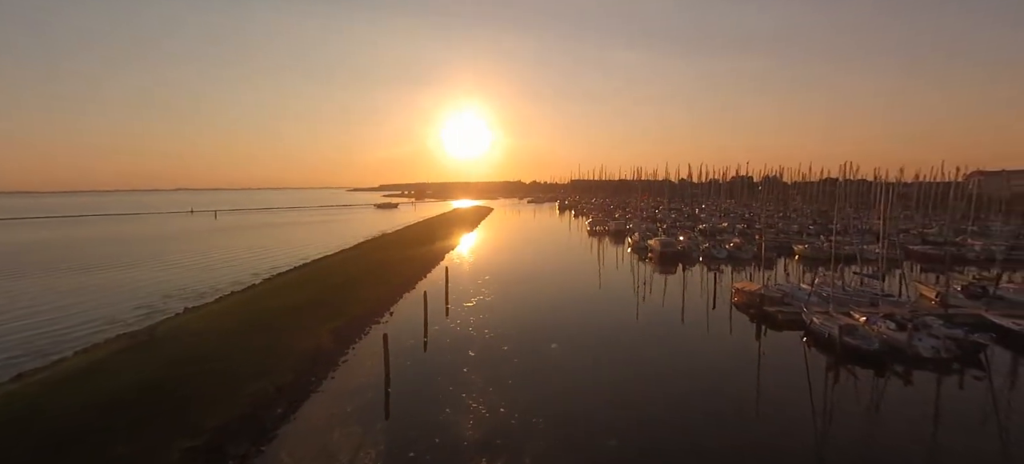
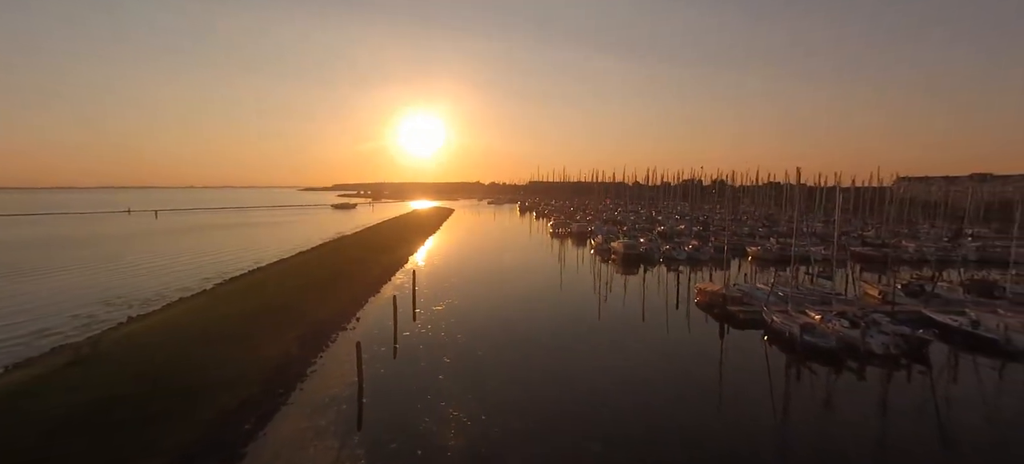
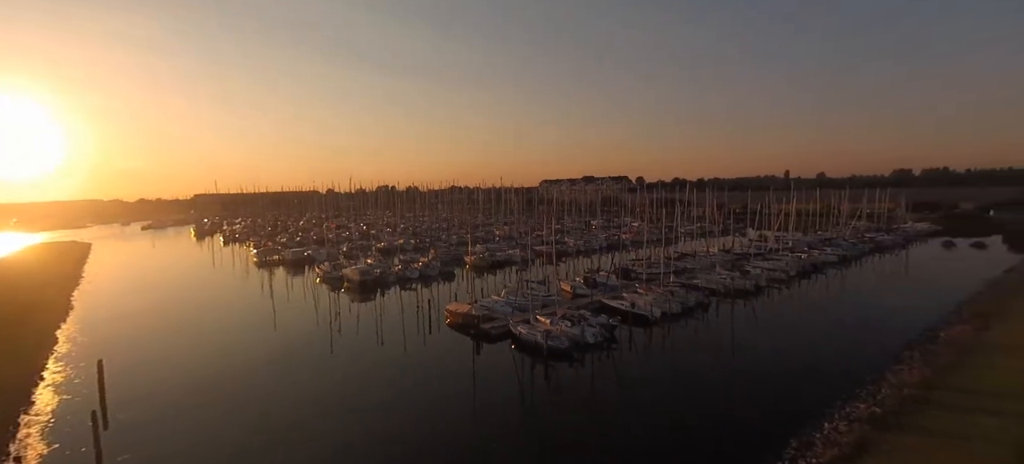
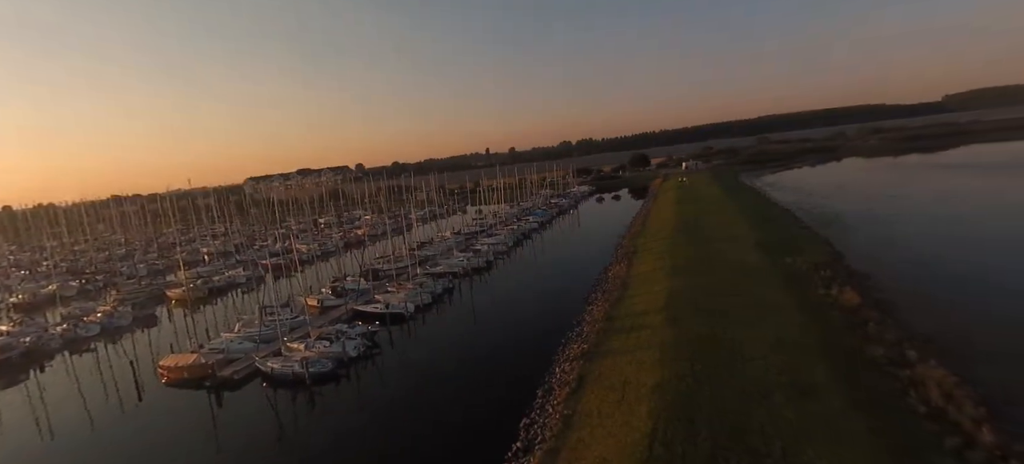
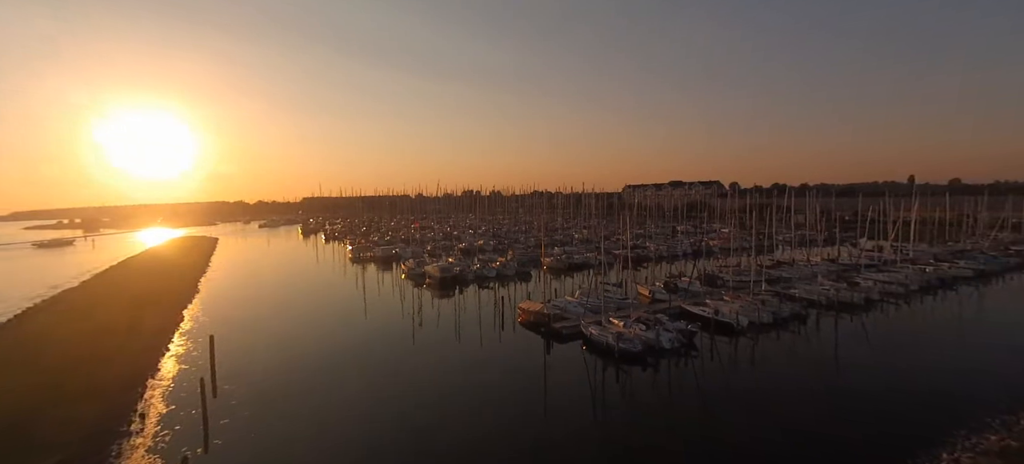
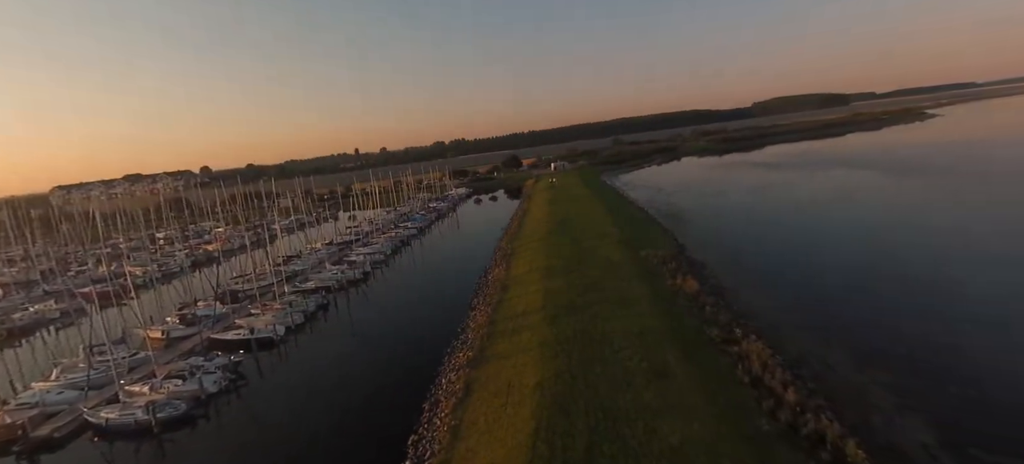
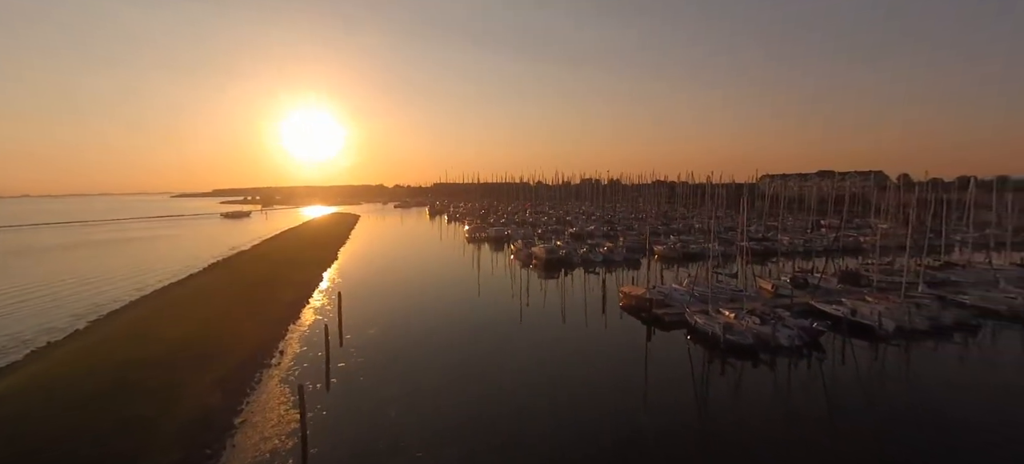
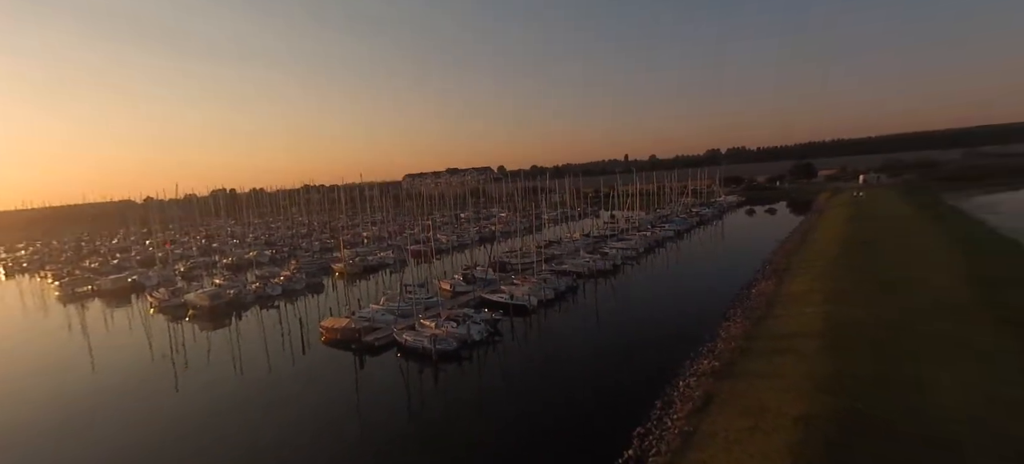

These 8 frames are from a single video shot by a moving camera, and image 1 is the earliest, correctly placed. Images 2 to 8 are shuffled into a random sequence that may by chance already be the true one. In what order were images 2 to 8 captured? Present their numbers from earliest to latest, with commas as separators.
2, 7, 5, 3, 8, 4, 6
